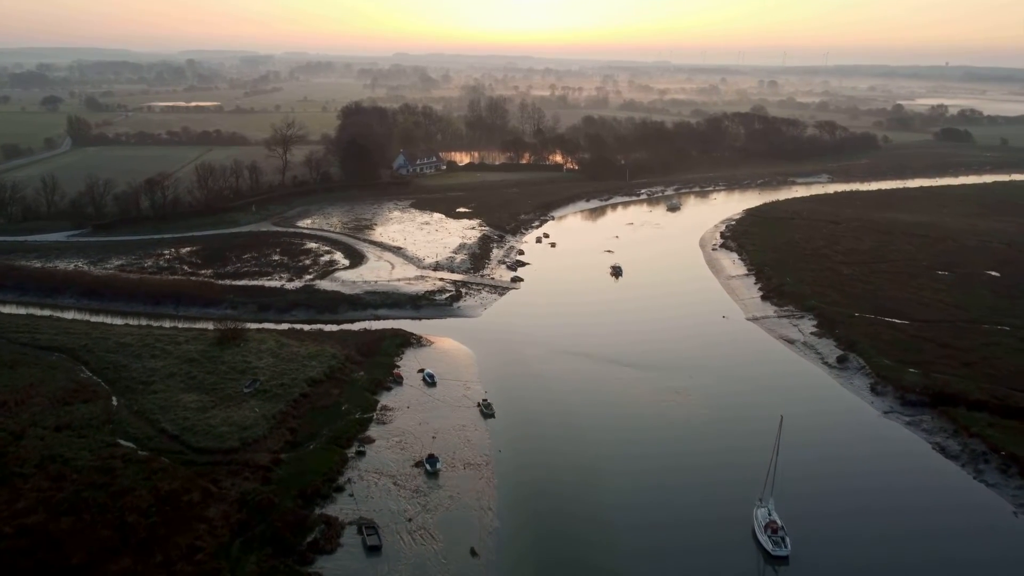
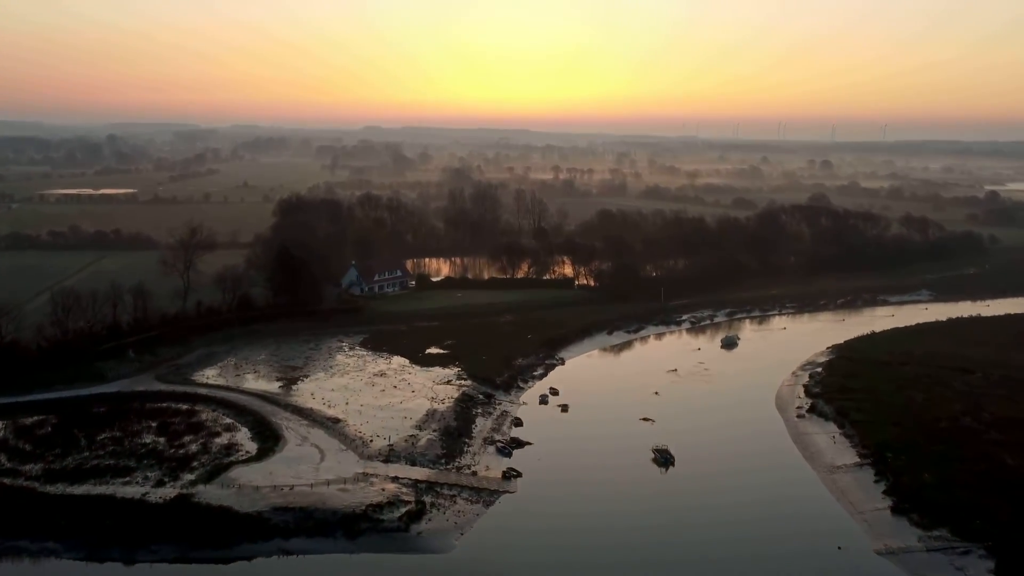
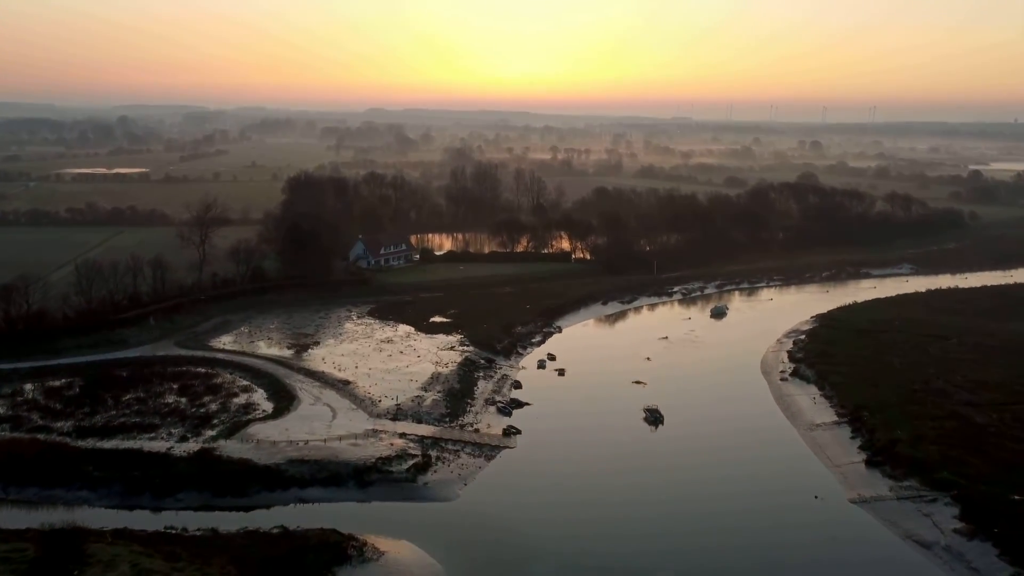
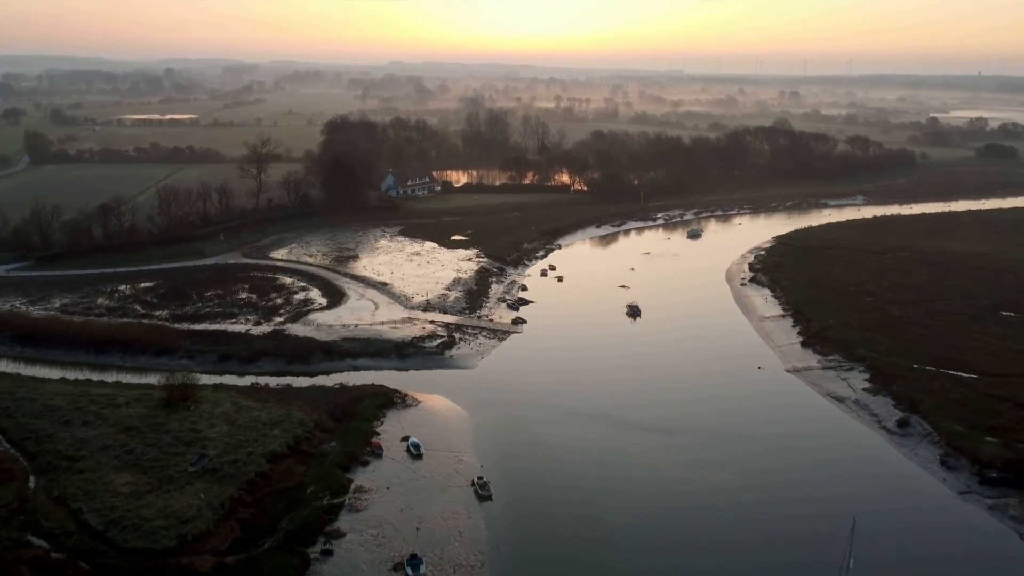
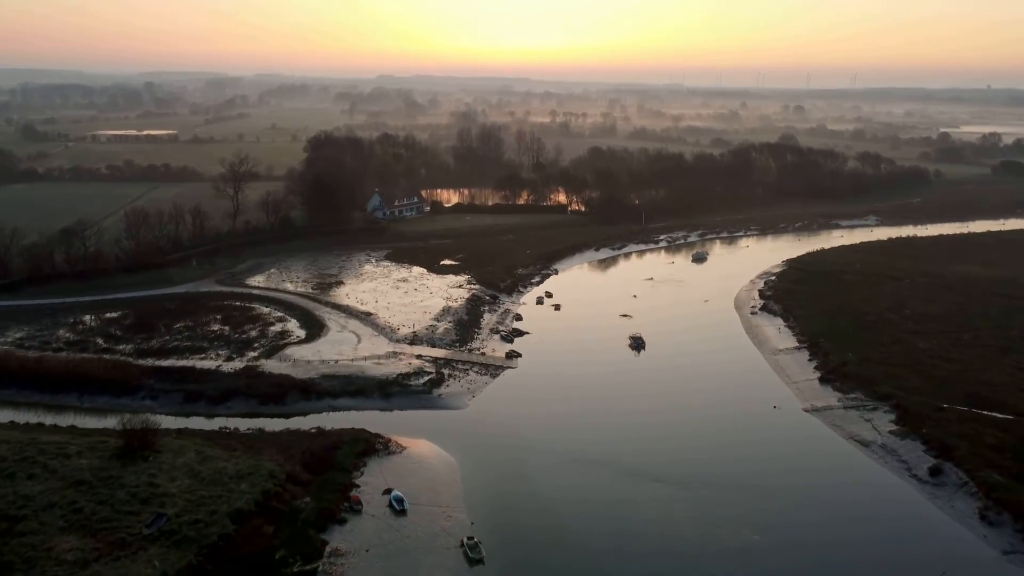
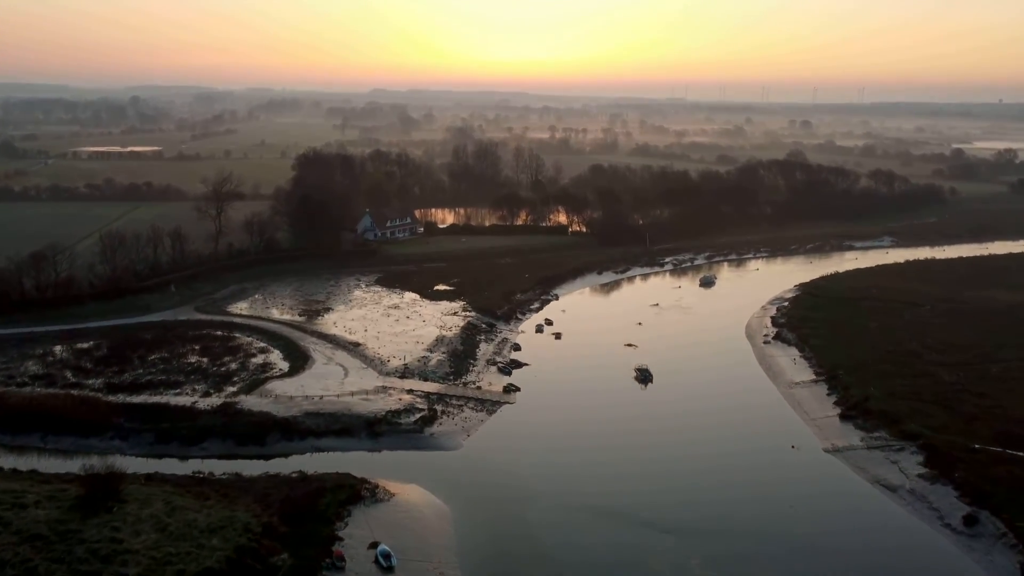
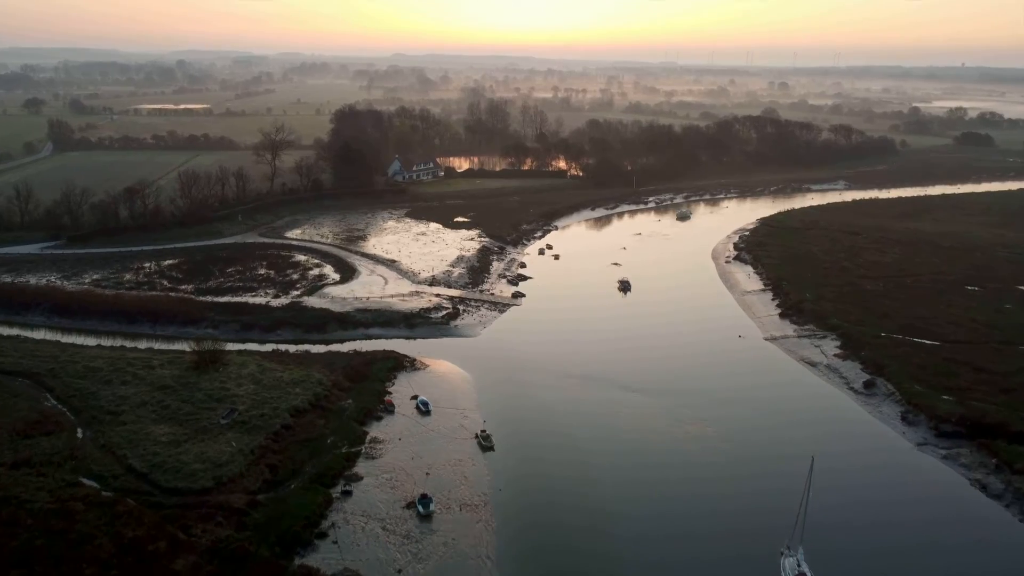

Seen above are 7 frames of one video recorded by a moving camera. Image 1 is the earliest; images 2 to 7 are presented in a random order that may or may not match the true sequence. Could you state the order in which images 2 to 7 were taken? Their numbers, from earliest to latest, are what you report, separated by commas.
7, 4, 5, 6, 3, 2
